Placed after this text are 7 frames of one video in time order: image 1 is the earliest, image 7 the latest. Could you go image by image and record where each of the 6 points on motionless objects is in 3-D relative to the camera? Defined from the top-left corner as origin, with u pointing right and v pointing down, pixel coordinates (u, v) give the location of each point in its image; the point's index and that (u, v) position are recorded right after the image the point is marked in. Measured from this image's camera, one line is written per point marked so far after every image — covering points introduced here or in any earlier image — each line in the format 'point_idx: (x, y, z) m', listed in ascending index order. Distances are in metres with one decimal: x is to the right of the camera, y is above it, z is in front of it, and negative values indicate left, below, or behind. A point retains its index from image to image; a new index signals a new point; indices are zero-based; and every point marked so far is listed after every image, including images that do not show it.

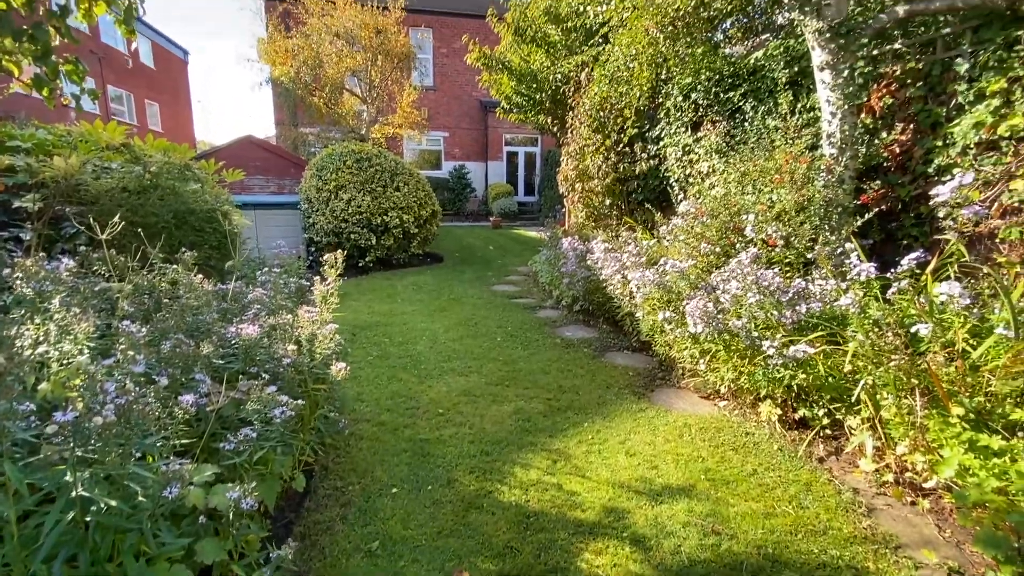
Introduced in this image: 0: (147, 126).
0: (-11.0, +4.9, +14.3) m
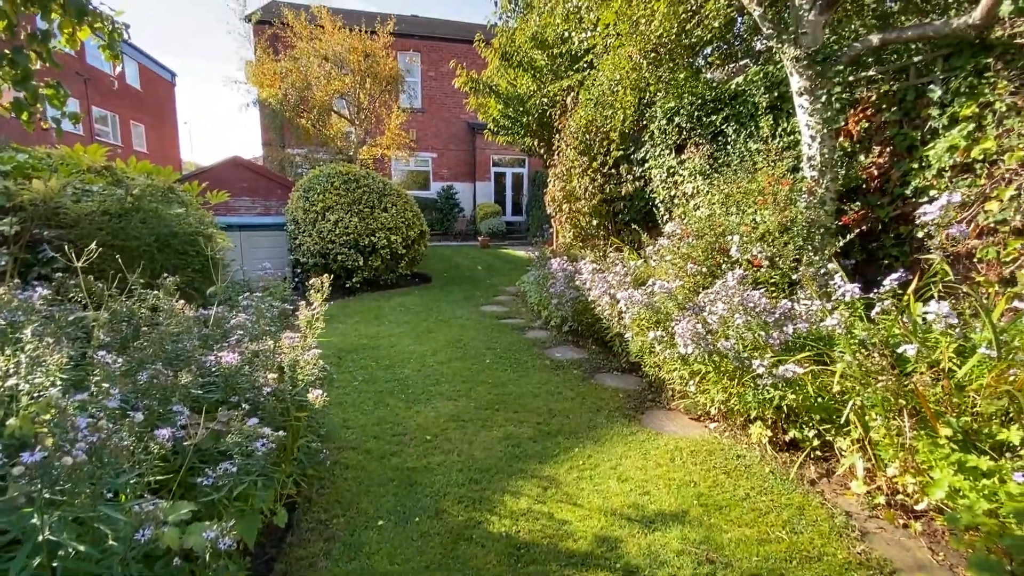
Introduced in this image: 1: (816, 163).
0: (-11.4, +4.2, +14.2) m
1: (+2.2, +0.9, +3.4) m
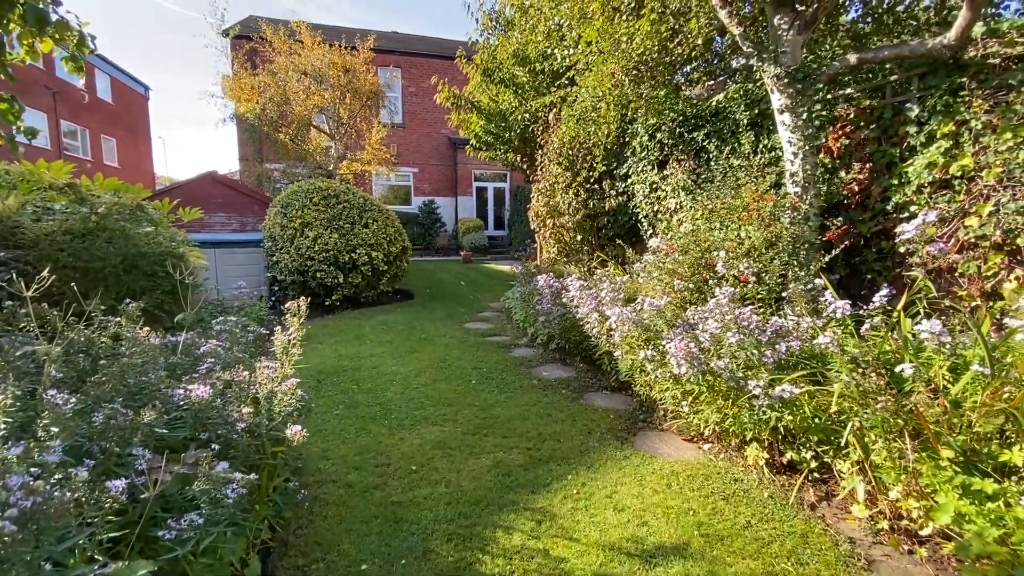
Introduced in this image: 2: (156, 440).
0: (-11.9, +3.7, +13.7) m
1: (+2.1, +0.8, +3.4) m
2: (-1.1, -0.5, +1.4) m
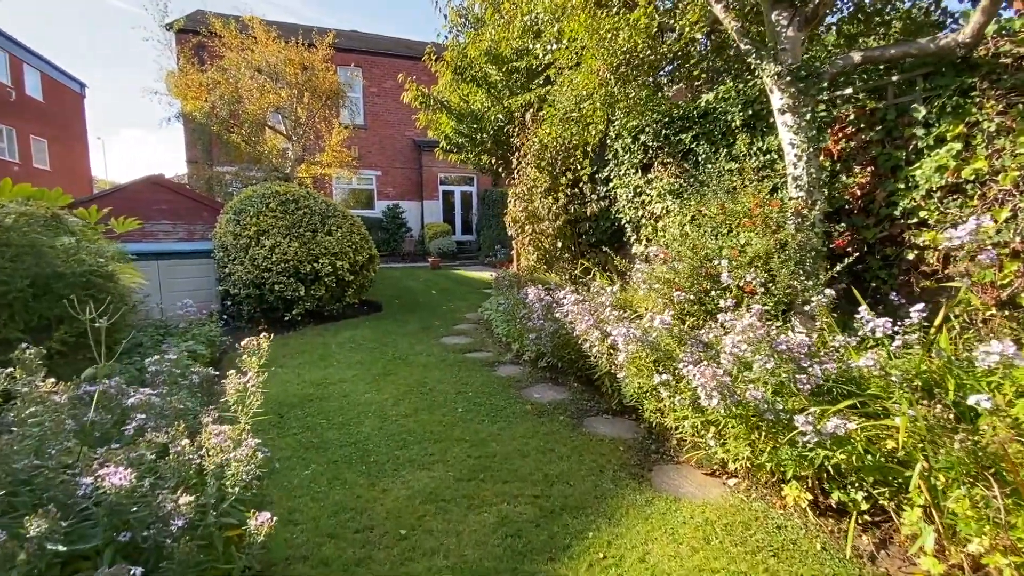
0: (-12.8, +3.3, +12.5) m
1: (+2.0, +0.7, +3.2) m
2: (-1.0, -0.6, +1.0) m
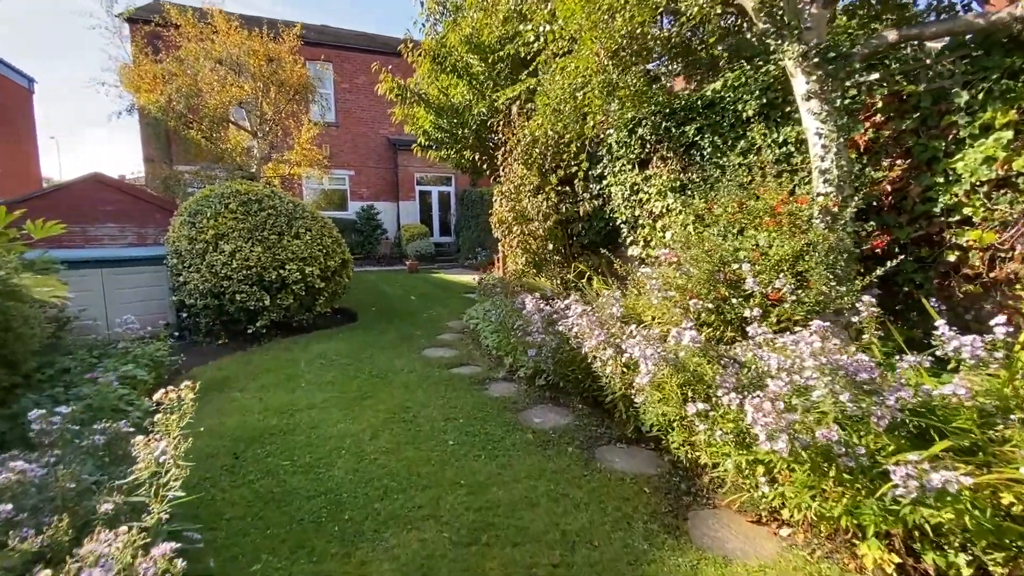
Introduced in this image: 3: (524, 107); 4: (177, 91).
0: (-13.3, +3.0, +11.4) m
1: (+2.0, +0.7, +2.9) m
2: (-0.9, -0.6, +0.5) m
3: (+0.1, +2.1, +5.5) m
4: (-6.0, +3.5, +8.5) m
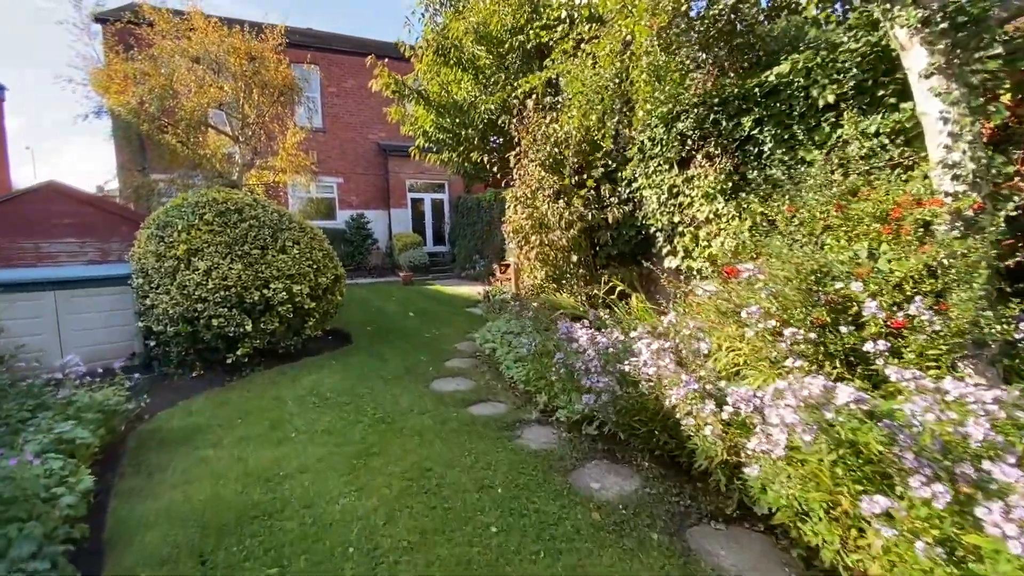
0: (-13.3, +2.6, +10.5) m
1: (+2.2, +0.6, +2.3) m
2: (-0.6, -0.8, -0.1) m
3: (+0.3, +1.9, +4.9) m
4: (-5.9, +3.2, +7.7) m
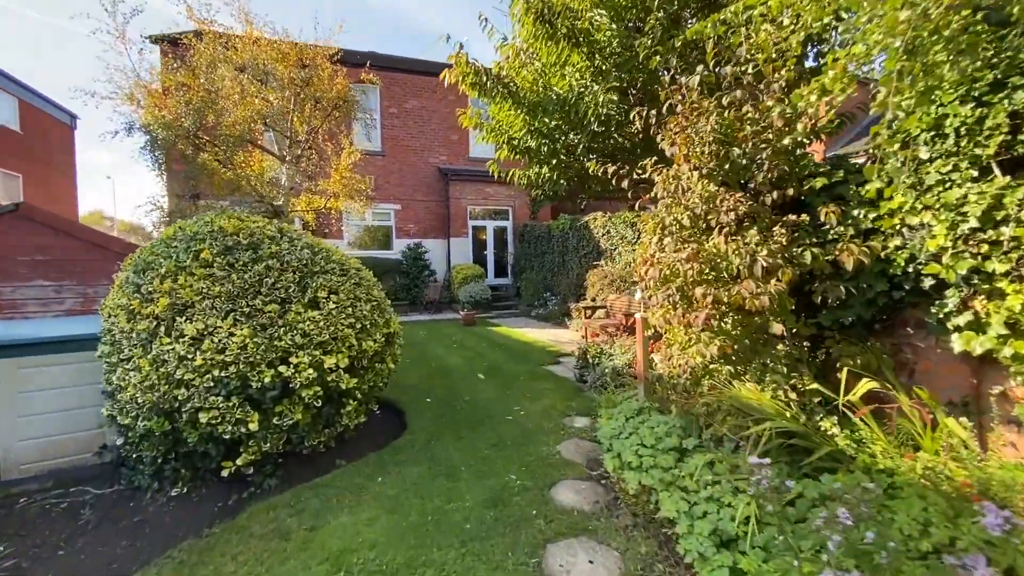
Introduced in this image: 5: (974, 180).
0: (-11.6, +1.9, +10.2) m
1: (+2.9, +0.1, +0.3) m
2: (-0.2, -1.0, -1.9) m
3: (+1.3, +1.4, +3.2) m
4: (-4.6, +2.6, +6.7) m
5: (+2.2, +0.5, +2.1) m
